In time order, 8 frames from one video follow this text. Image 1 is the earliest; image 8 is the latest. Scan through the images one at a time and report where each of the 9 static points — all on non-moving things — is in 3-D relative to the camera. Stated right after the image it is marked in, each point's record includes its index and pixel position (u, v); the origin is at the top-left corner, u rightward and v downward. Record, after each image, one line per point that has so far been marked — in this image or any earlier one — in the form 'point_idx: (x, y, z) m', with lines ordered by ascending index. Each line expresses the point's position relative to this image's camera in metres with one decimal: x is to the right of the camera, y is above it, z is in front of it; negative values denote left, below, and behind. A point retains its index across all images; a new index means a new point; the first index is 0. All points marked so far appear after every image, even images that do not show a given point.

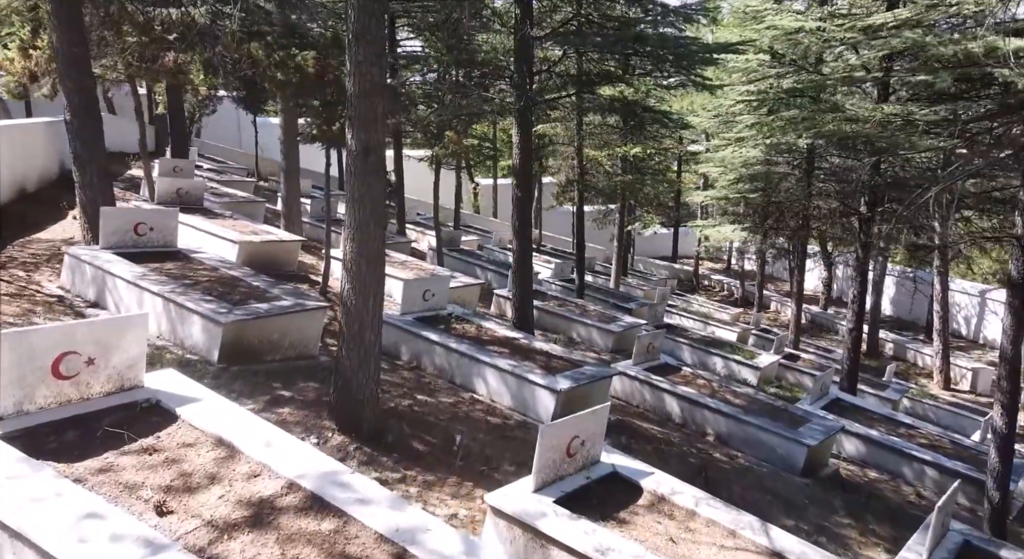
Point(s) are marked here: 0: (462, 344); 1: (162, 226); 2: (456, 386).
0: (-0.6, -0.7, +9.4) m
1: (-3.8, +0.6, +9.1) m
2: (-0.6, -1.2, +9.1) m
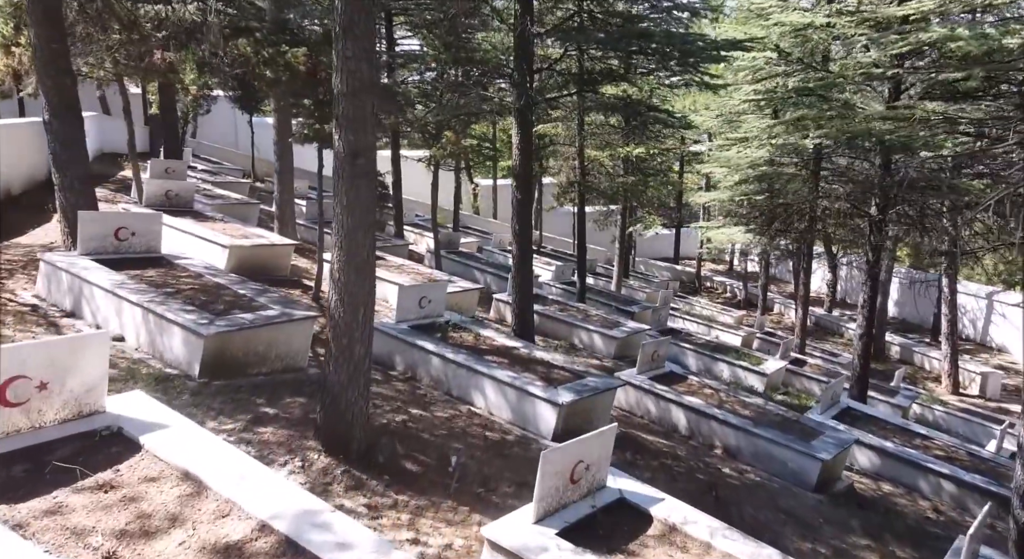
0: (-0.6, -0.8, +9.0) m
1: (-3.8, +0.5, +8.7) m
2: (-0.6, -1.2, +8.7) m
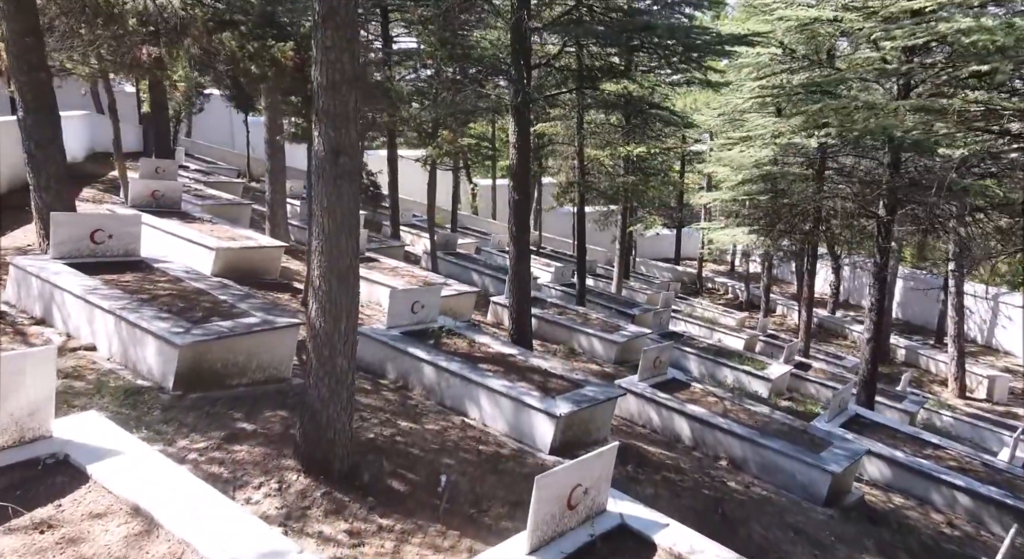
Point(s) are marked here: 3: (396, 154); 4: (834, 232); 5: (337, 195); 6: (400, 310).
0: (-0.6, -0.8, +8.6) m
1: (-3.9, +0.5, +8.3) m
2: (-0.7, -1.3, +8.3) m
3: (-2.7, +2.9, +19.4) m
4: (+5.6, +0.8, +14.6) m
5: (-1.1, +0.5, +5.4) m
6: (-1.3, -0.4, +9.5) m
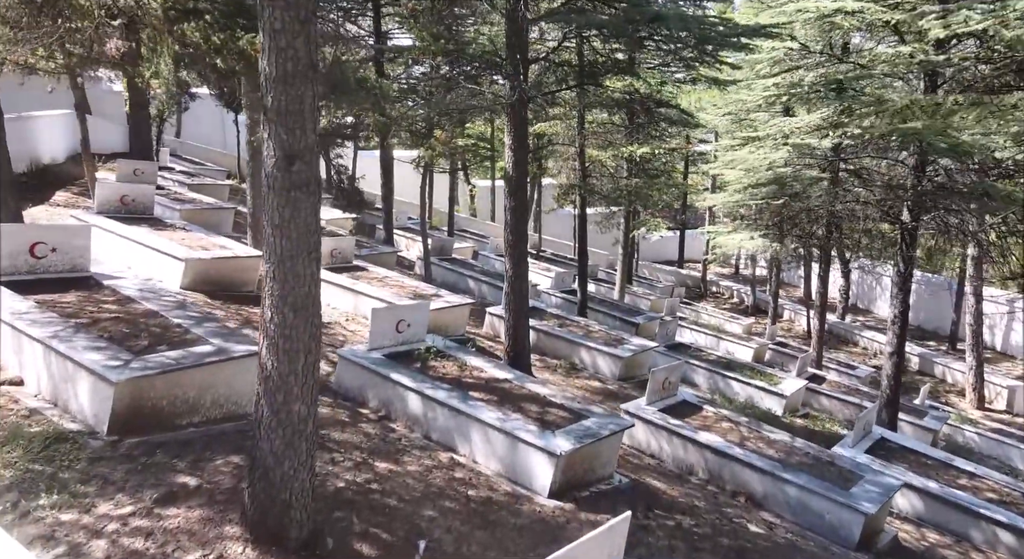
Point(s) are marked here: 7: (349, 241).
0: (-0.7, -1.0, +7.6) m
1: (-3.9, +0.3, +7.4) m
2: (-0.7, -1.5, +7.4) m
3: (-2.7, +2.7, +18.5) m
4: (+5.5, +0.7, +13.6) m
5: (-1.2, +0.4, +4.5) m
6: (-1.3, -0.5, +8.6) m
7: (-2.7, +0.6, +13.9) m
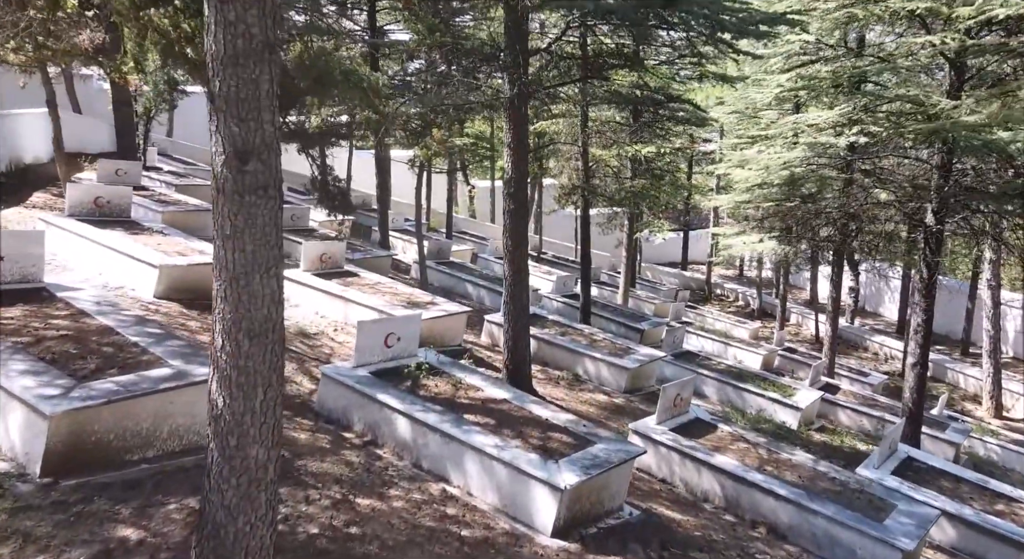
0: (-0.7, -1.1, +6.9) m
1: (-3.9, +0.2, +6.7) m
2: (-0.7, -1.5, +6.7) m
3: (-2.7, +2.6, +17.7) m
4: (+5.5, +0.6, +12.9) m
5: (-1.2, +0.3, +3.8) m
6: (-1.3, -0.6, +7.9) m
7: (-2.7, +0.5, +13.2) m
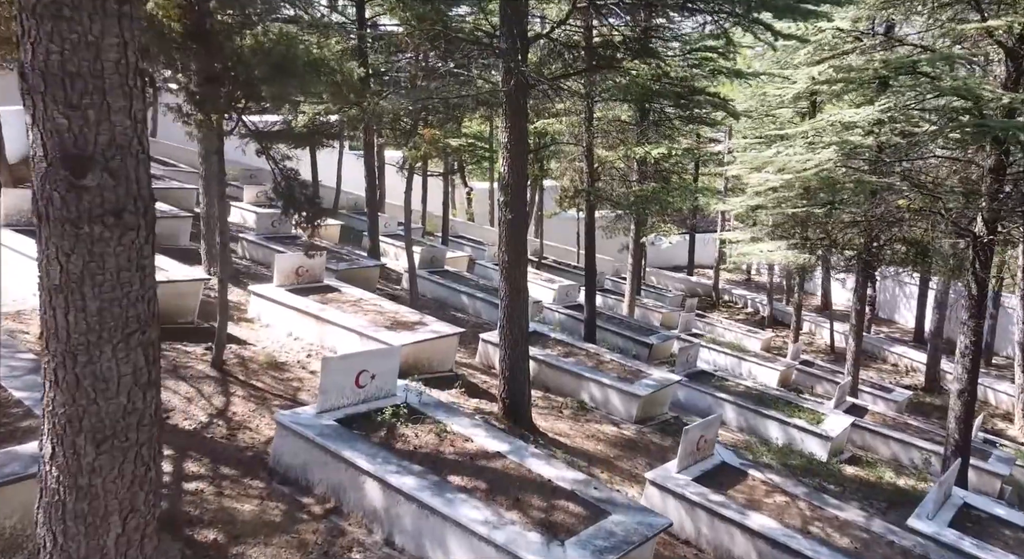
0: (-0.7, -1.3, +5.6) m
1: (-4.0, 0.0, +5.4) m
2: (-0.7, -1.8, +5.4) m
3: (-2.7, +2.4, +16.4) m
4: (+5.5, +0.4, +11.6) m
5: (-1.2, +0.1, +2.5) m
6: (-1.4, -0.8, +6.5) m
7: (-2.7, +0.3, +11.9) m
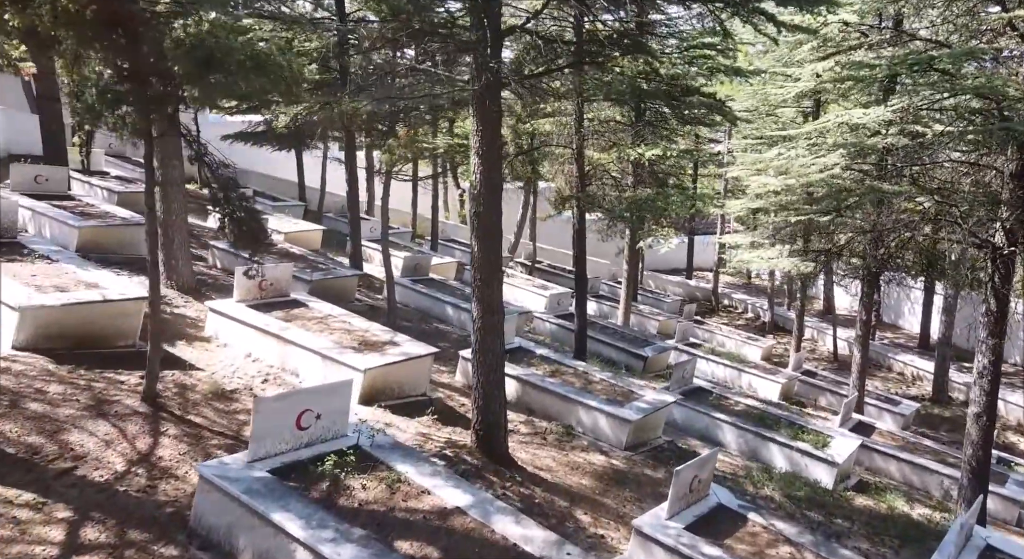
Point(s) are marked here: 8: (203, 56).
0: (-0.9, -1.5, +4.7) m
1: (-4.2, -0.2, +4.5) m
2: (-1.0, -1.9, +4.5) m
3: (-3.0, +2.2, +15.6) m
4: (+5.3, +0.2, +10.7) m
5: (-1.5, -0.1, +1.6) m
6: (-1.6, -1.0, +5.7) m
7: (-3.0, +0.1, +11.0) m
8: (-2.2, +1.7, +6.1) m
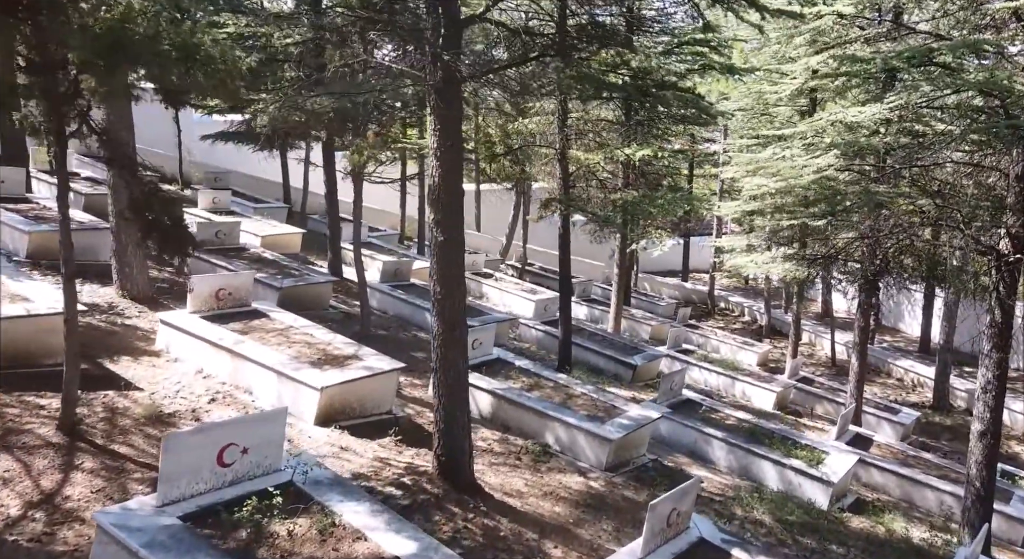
0: (-1.3, -1.6, +4.1) m
1: (-4.5, -0.3, +3.9) m
2: (-1.3, -2.1, +3.9) m
3: (-3.3, +2.1, +14.9) m
4: (+4.9, +0.1, +10.1) m
5: (-1.8, -0.2, +1.0) m
6: (-1.9, -1.1, +5.0) m
7: (-3.3, 0.0, +10.4) m
8: (-2.6, +1.5, +5.5) m
